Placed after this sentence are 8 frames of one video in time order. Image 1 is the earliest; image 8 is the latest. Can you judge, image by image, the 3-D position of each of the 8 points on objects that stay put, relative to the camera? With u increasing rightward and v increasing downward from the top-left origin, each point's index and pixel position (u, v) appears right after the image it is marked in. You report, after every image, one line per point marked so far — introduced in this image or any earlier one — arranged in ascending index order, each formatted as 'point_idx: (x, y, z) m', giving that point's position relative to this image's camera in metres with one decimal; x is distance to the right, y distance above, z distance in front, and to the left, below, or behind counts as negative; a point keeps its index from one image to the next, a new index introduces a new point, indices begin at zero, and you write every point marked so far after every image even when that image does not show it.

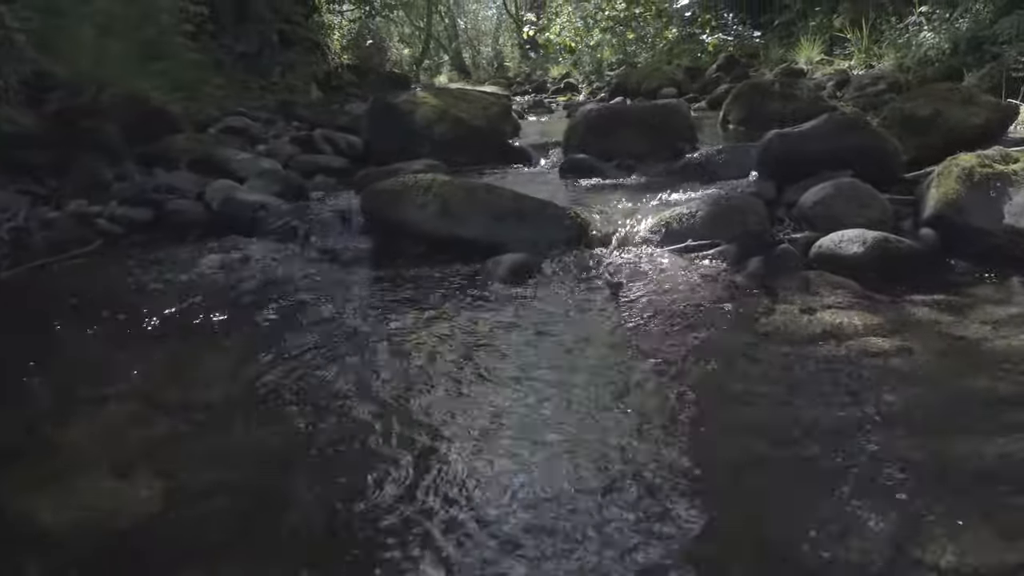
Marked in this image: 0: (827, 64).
0: (+4.5, +3.2, +16.7) m
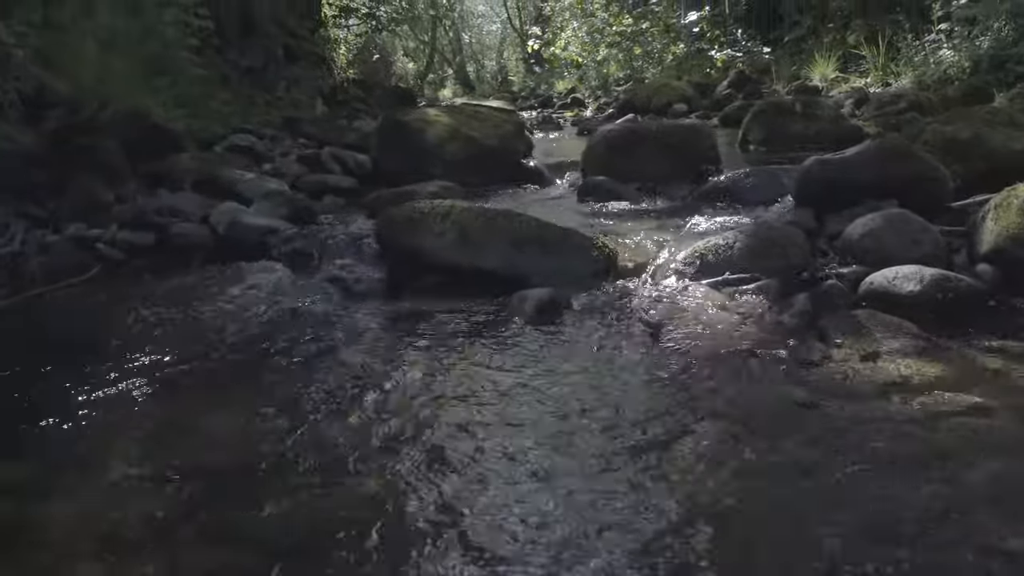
0: (+4.6, +2.9, +16.4) m
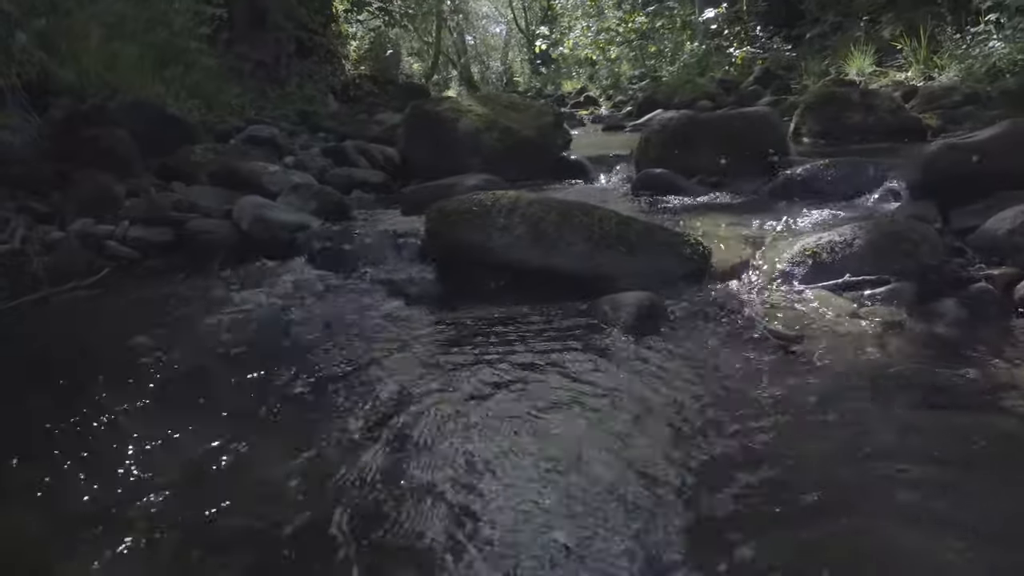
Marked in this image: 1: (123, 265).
0: (+5.0, +2.9, +15.6) m
1: (-2.0, +0.1, +5.8) m
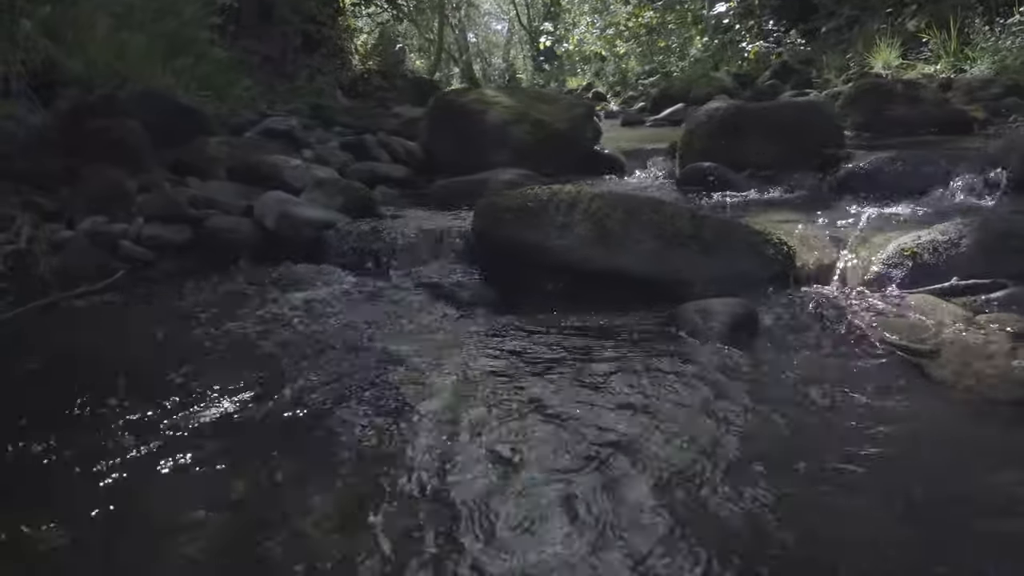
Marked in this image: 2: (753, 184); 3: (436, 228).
0: (+5.2, +2.9, +15.2) m
1: (-1.7, +0.1, +5.4) m
2: (+1.4, +0.6, +6.6) m
3: (-0.4, +0.3, +5.6) m
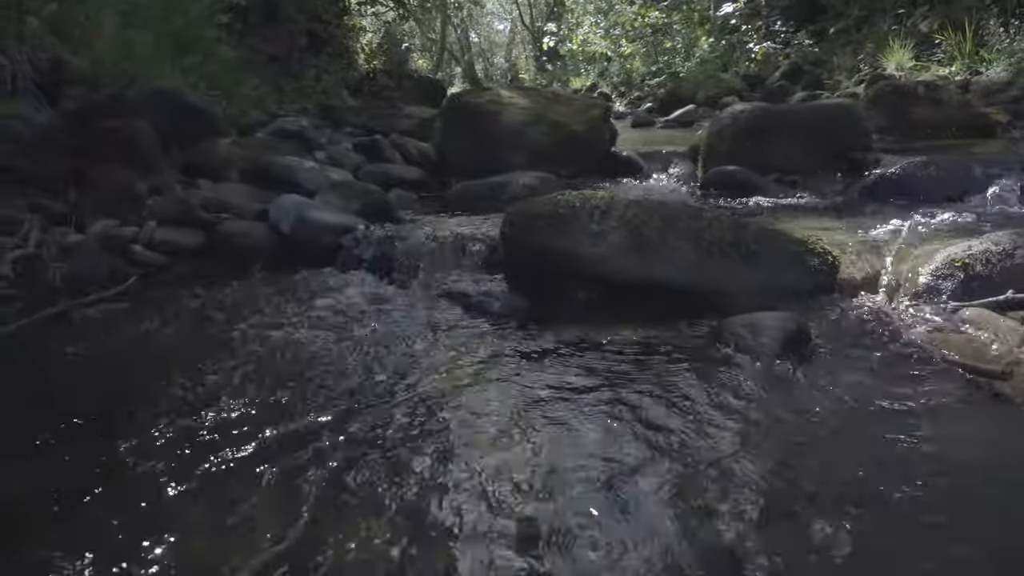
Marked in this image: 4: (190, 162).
0: (+5.3, +2.8, +15.0) m
1: (-1.6, +0.1, +5.2) m
2: (+1.5, +0.5, +6.4) m
3: (-0.3, +0.2, +5.4) m
4: (-1.9, +0.8, +7.0) m
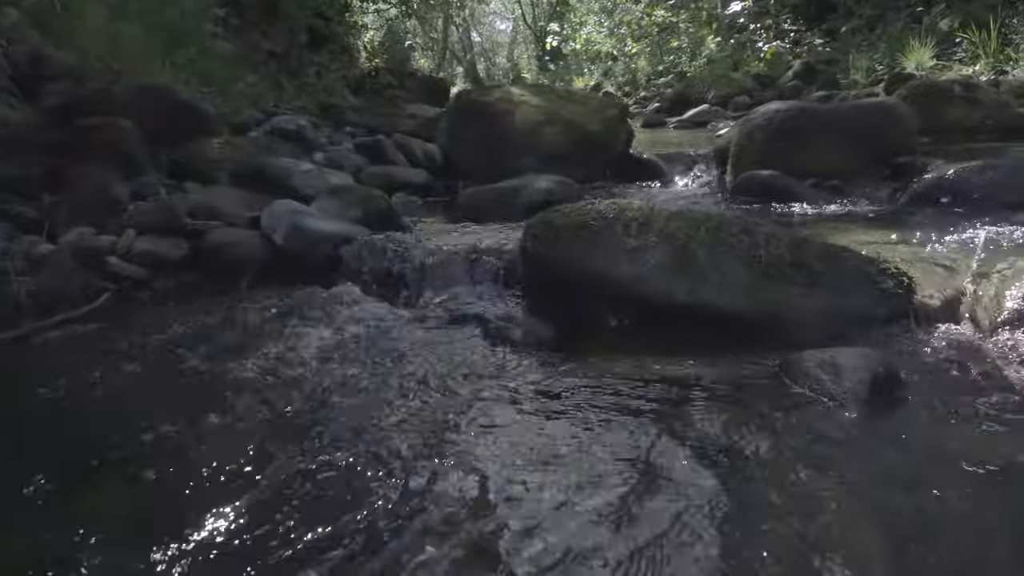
0: (+5.4, +2.7, +14.5) m
1: (-1.6, 0.0, +4.7) m
2: (+1.6, +0.5, +5.9) m
3: (-0.2, +0.2, +4.9) m
4: (-1.9, +0.7, +6.5) m
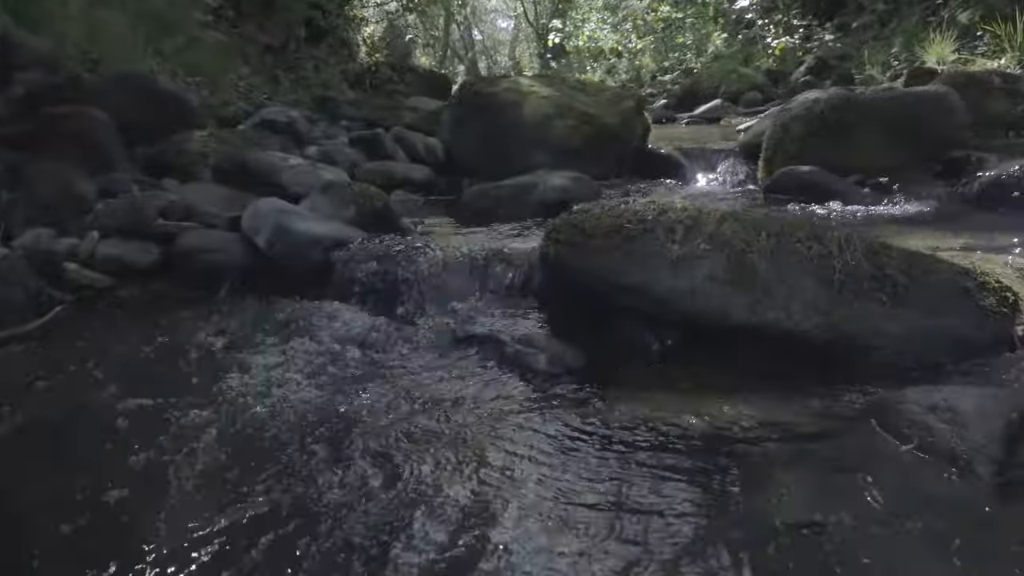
0: (+5.5, +2.7, +13.9) m
1: (-1.5, 0.0, +4.1) m
2: (+1.6, +0.4, +5.3) m
3: (-0.1, +0.1, +4.3) m
4: (-1.8, +0.7, +5.9) m
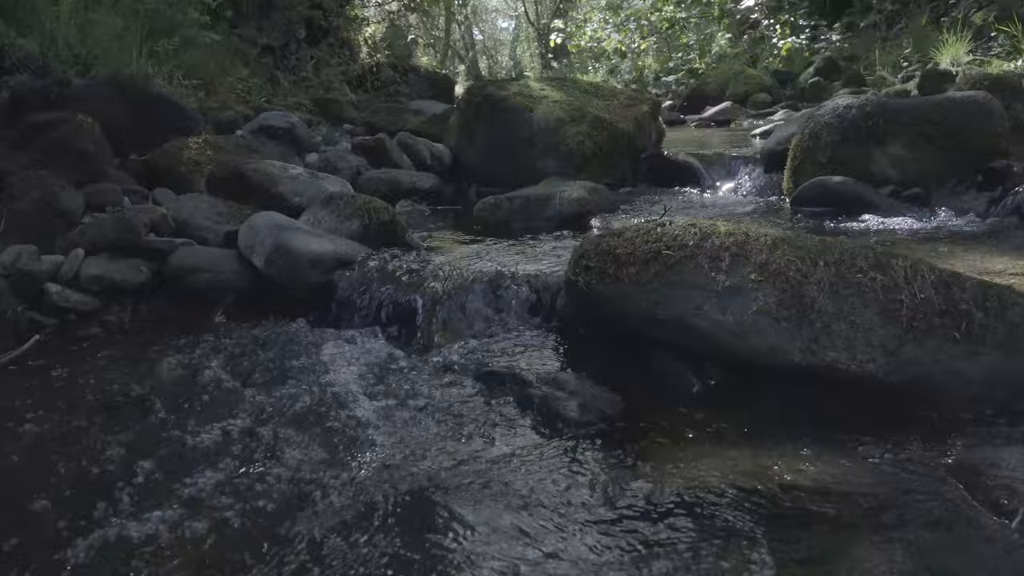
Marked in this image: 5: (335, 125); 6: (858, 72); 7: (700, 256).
0: (+5.5, +2.6, +13.6) m
1: (-1.4, -0.1, +3.8) m
2: (+1.7, +0.3, +5.0) m
3: (-0.1, +0.1, +4.0) m
4: (-1.8, +0.6, +5.6) m
5: (-1.3, +1.2, +8.6) m
6: (+5.0, +3.0, +16.7) m
7: (+0.4, +0.1, +2.7) m
